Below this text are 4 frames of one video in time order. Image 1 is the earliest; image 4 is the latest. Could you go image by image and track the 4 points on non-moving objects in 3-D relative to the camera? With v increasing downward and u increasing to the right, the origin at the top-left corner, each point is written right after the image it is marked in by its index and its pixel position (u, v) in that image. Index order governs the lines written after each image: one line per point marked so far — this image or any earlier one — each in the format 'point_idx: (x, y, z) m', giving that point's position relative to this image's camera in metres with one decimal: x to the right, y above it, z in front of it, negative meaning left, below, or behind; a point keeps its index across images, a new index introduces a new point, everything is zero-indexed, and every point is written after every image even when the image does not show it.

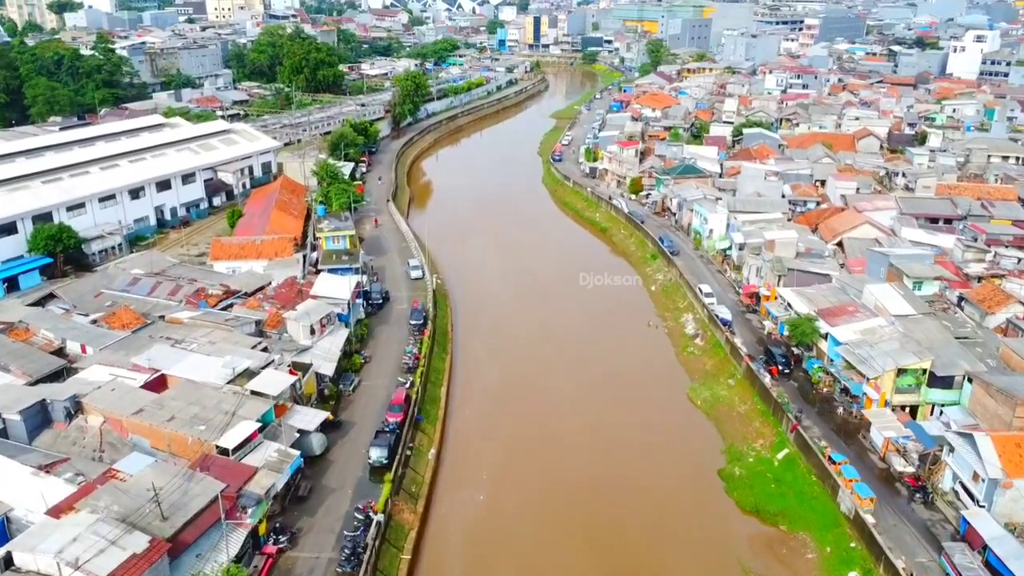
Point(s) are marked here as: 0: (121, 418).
0: (-7.1, -2.3, +14.5) m
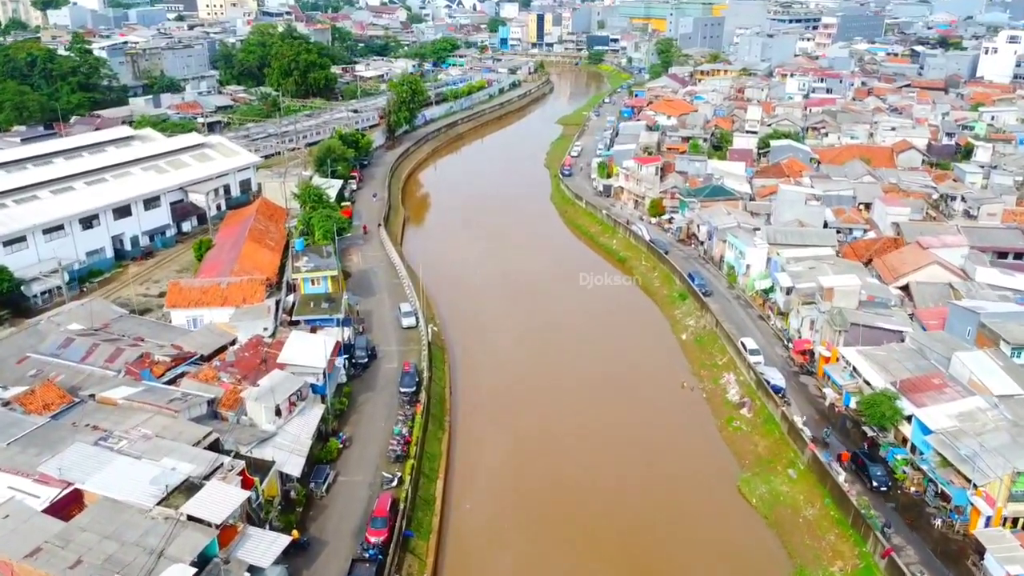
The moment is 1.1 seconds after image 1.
0: (-6.9, -3.7, +10.9) m
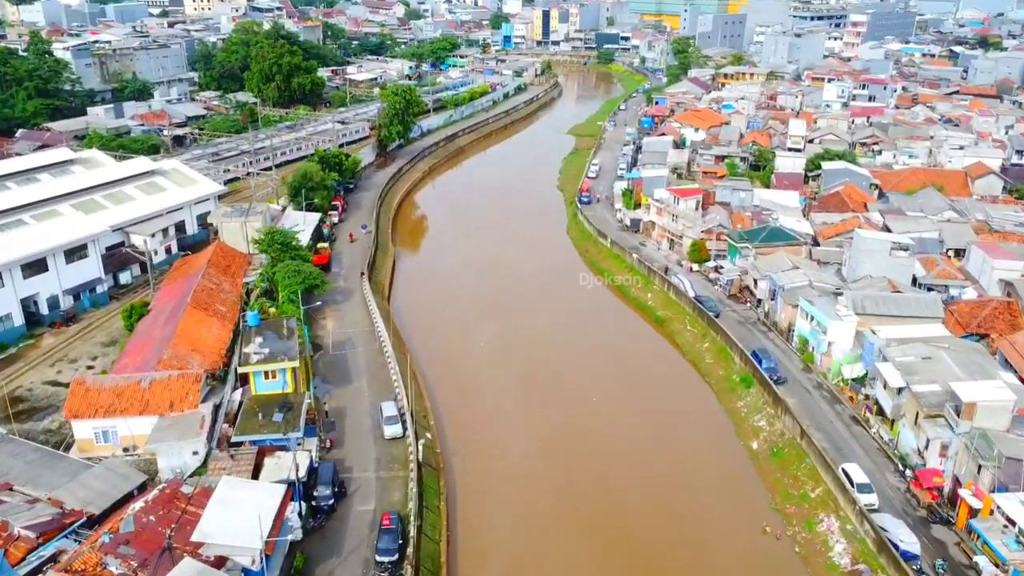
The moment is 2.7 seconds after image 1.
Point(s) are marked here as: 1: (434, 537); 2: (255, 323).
0: (-6.5, -5.8, +5.6) m
1: (-1.4, -4.4, +14.3) m
2: (-5.9, -0.8, +18.3) m
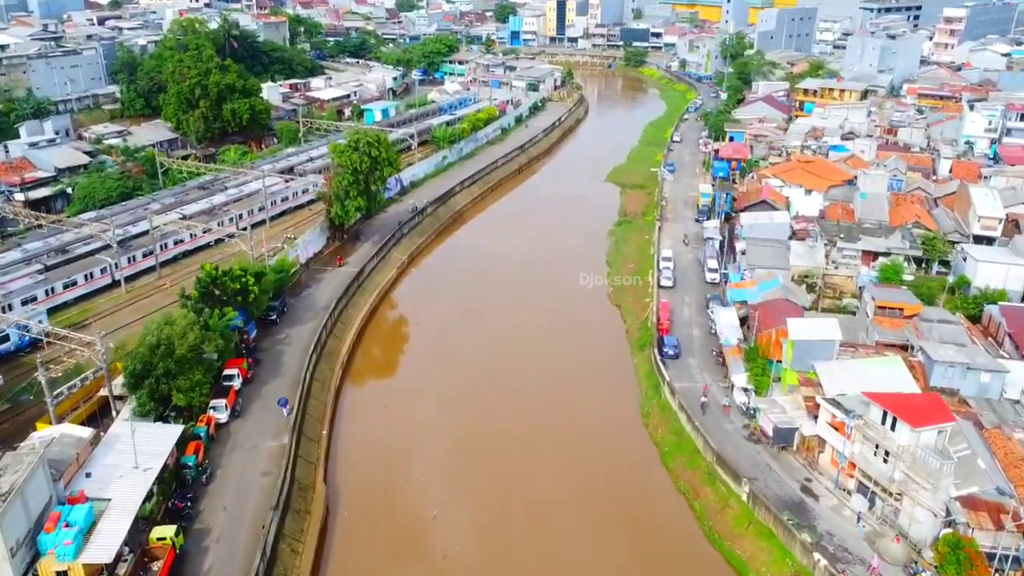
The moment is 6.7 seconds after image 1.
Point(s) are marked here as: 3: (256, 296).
0: (-5.8, -11.4, -7.9) m
1: (-0.7, -9.8, +0.7) m
2: (-5.2, -6.2, +4.7) m
3: (-6.2, -0.1, +19.3) m
